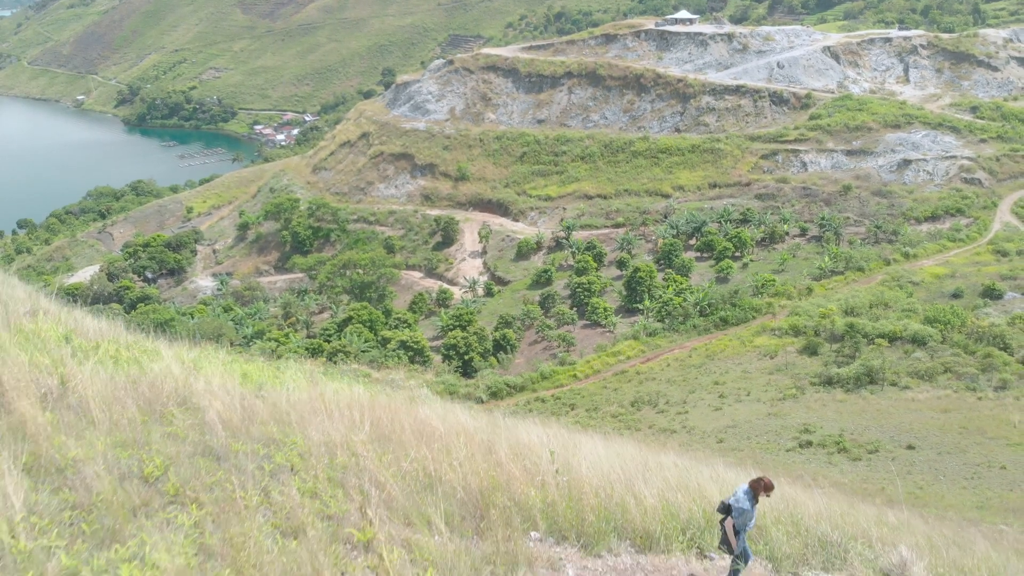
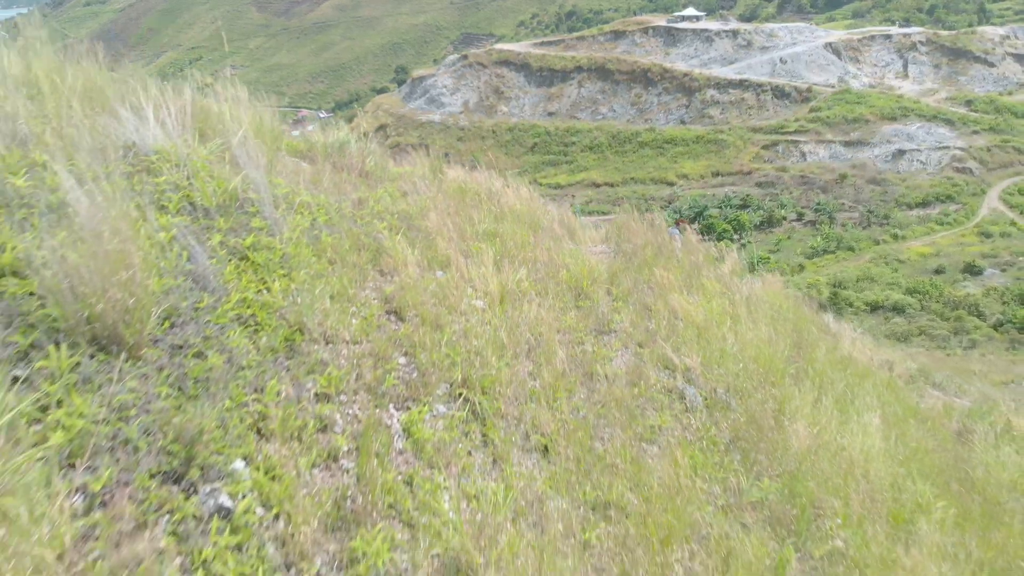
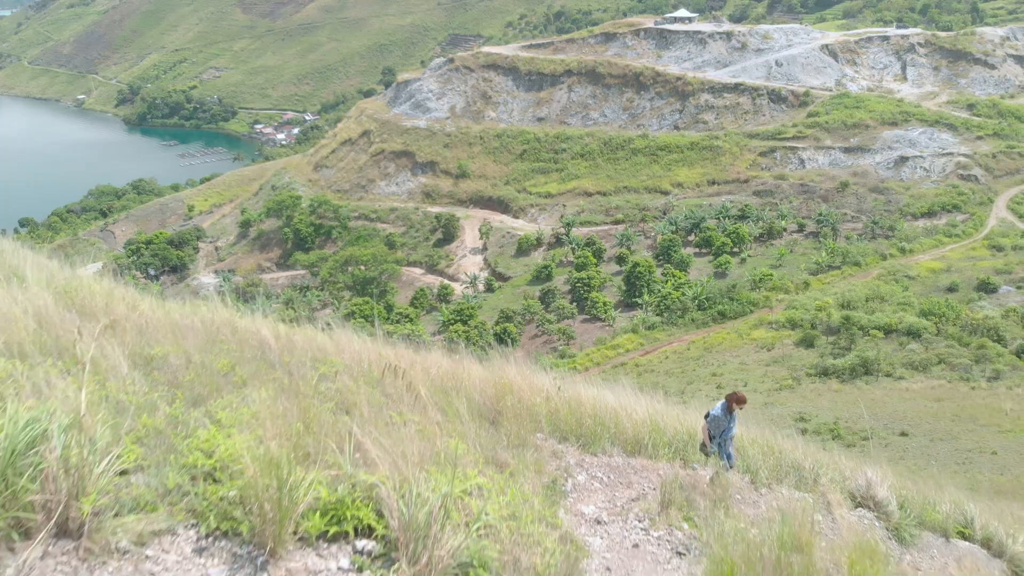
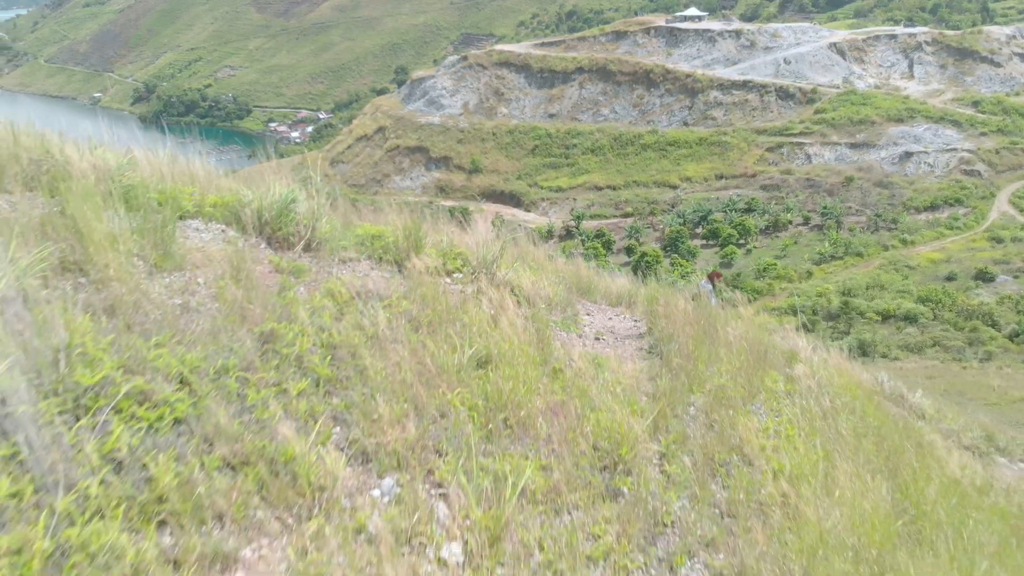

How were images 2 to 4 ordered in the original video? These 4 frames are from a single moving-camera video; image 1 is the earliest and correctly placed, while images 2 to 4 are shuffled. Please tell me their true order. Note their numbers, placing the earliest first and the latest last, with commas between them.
3, 4, 2
